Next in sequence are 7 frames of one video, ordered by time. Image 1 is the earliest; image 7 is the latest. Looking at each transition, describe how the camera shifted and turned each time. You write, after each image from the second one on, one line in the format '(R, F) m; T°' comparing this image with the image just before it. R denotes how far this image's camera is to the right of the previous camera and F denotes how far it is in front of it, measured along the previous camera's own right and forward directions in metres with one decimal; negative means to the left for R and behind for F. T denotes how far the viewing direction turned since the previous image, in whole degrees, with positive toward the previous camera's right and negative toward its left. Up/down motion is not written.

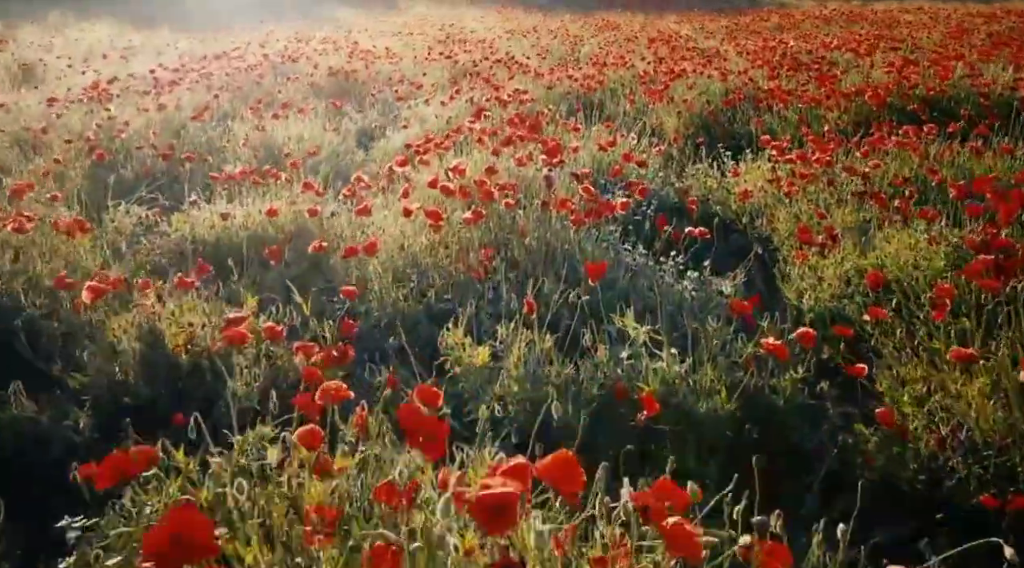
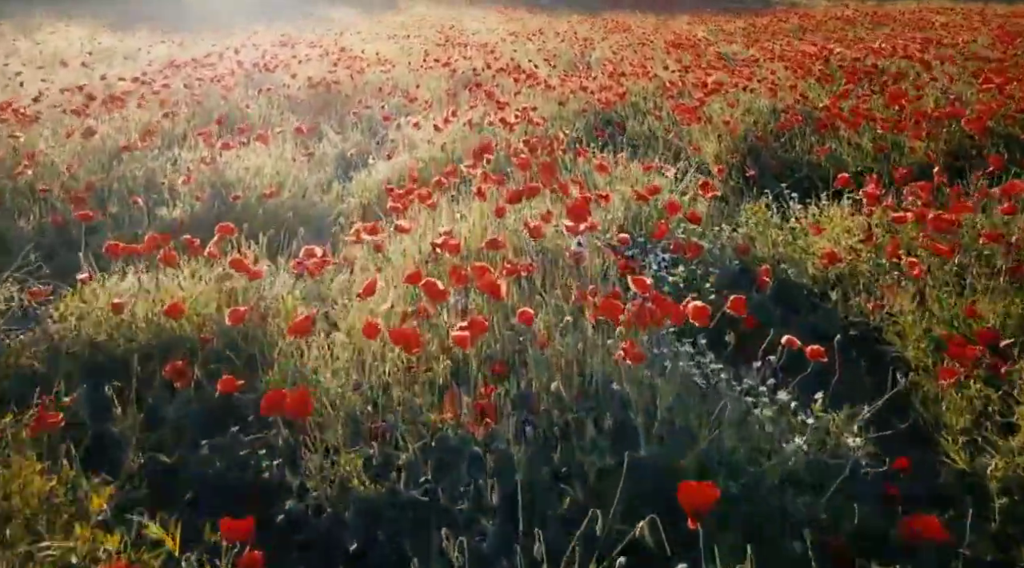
(0.0, +1.2) m; 0°
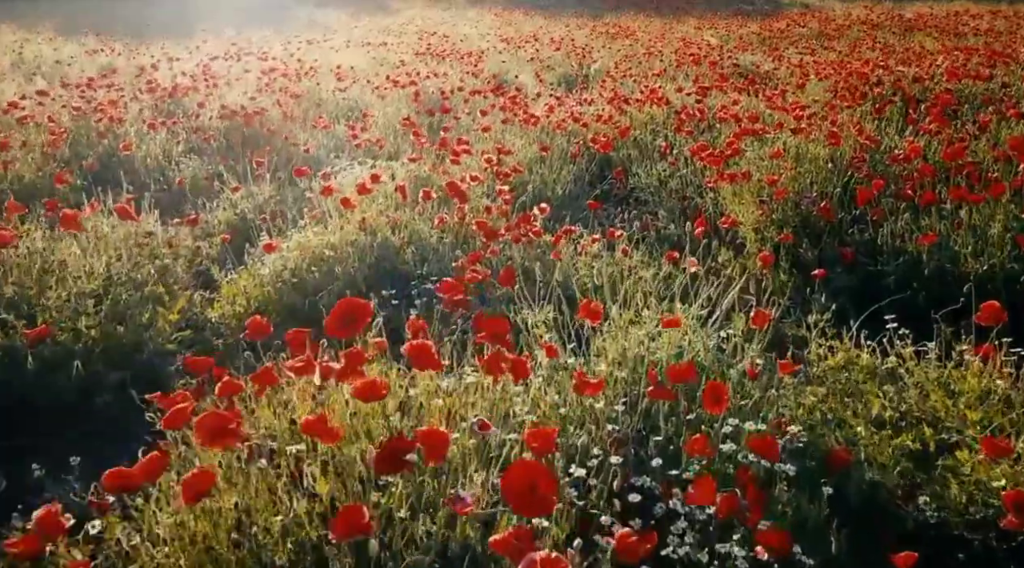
(+0.2, +1.8) m; 0°
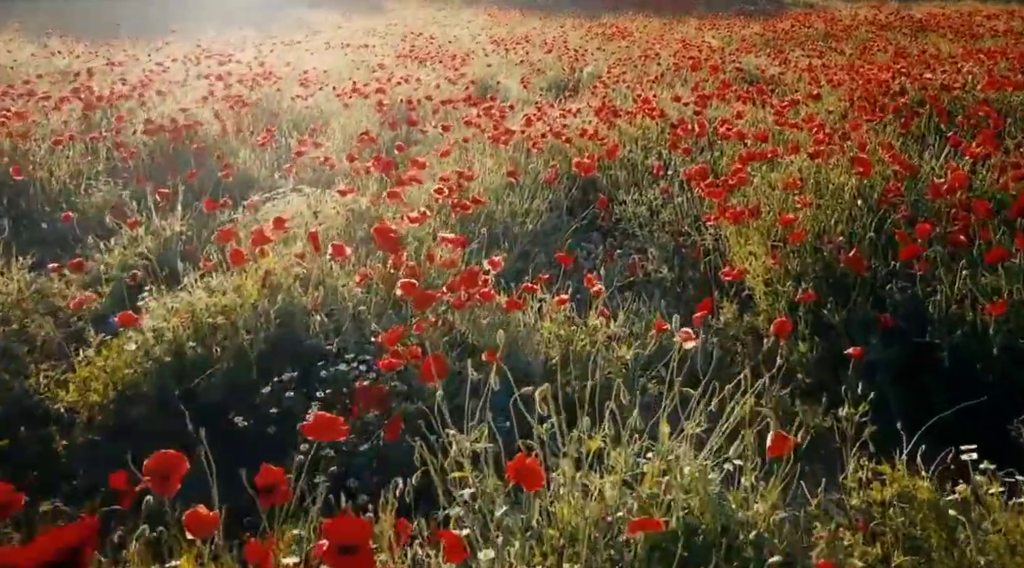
(+0.2, +0.9) m; 0°
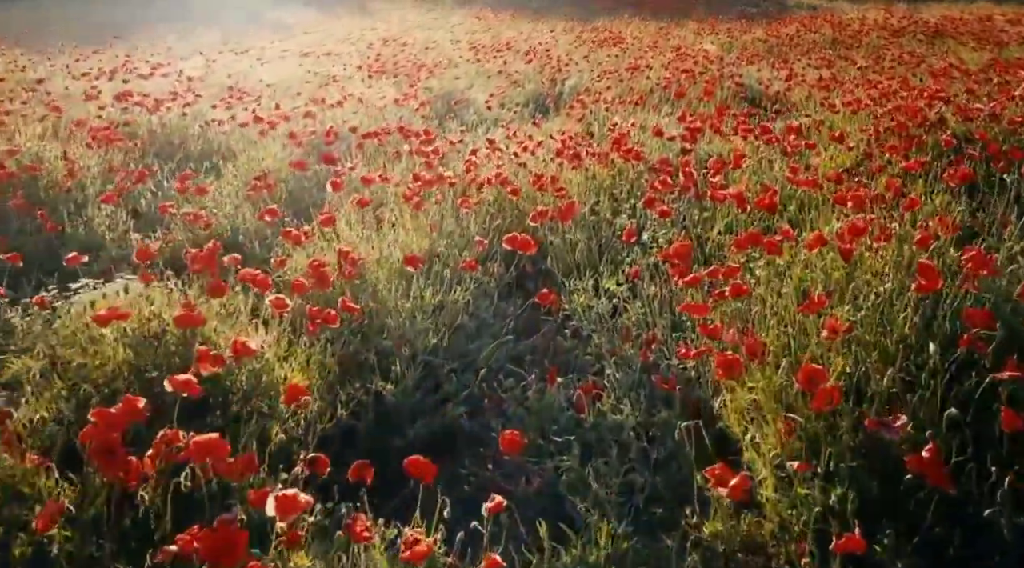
(+0.3, +1.4) m; 0°
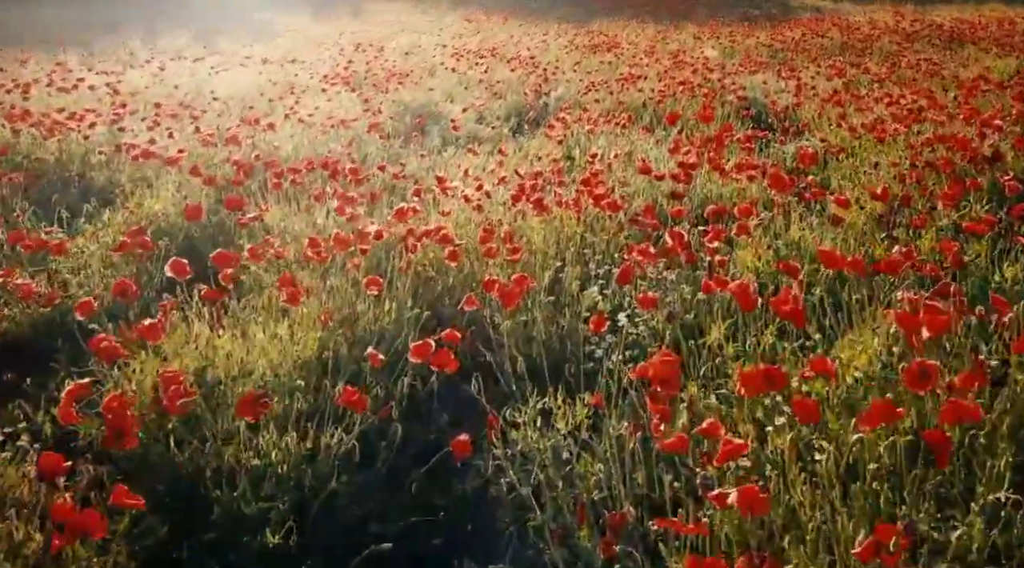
(+0.2, +1.1) m; 0°
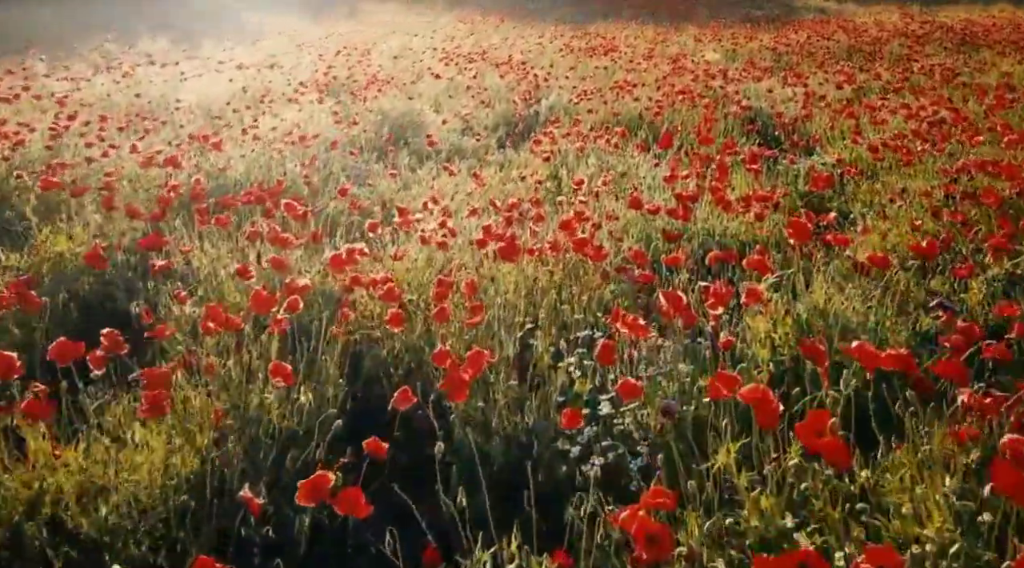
(+0.1, +0.7) m; 0°
